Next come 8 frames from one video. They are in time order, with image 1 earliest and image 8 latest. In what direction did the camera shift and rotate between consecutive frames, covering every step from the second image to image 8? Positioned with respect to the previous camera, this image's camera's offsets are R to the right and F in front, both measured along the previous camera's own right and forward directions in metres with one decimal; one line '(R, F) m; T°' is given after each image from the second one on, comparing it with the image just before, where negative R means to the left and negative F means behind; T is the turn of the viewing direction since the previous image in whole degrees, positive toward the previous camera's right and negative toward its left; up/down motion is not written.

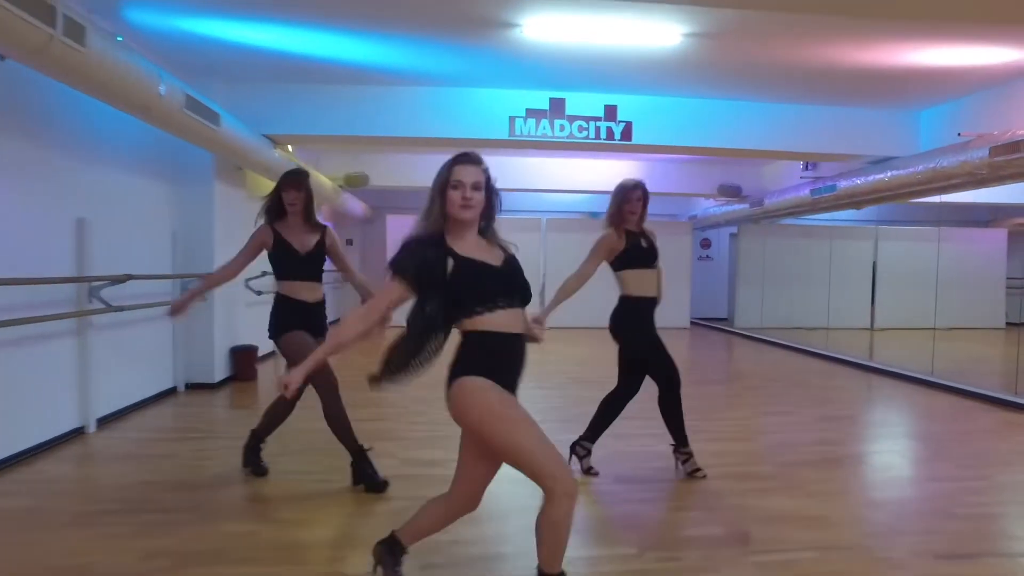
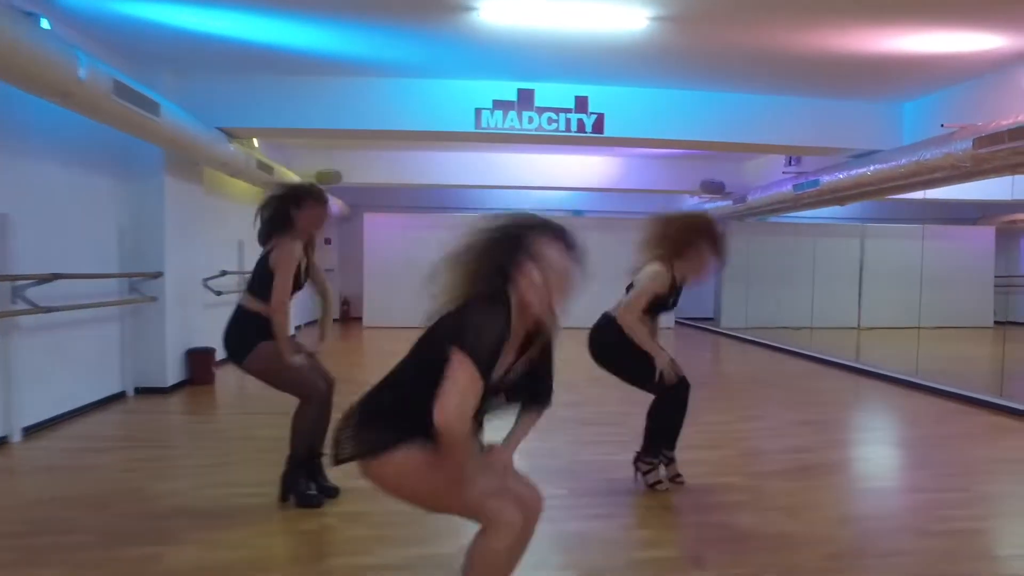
(+0.2, +0.2) m; 0°
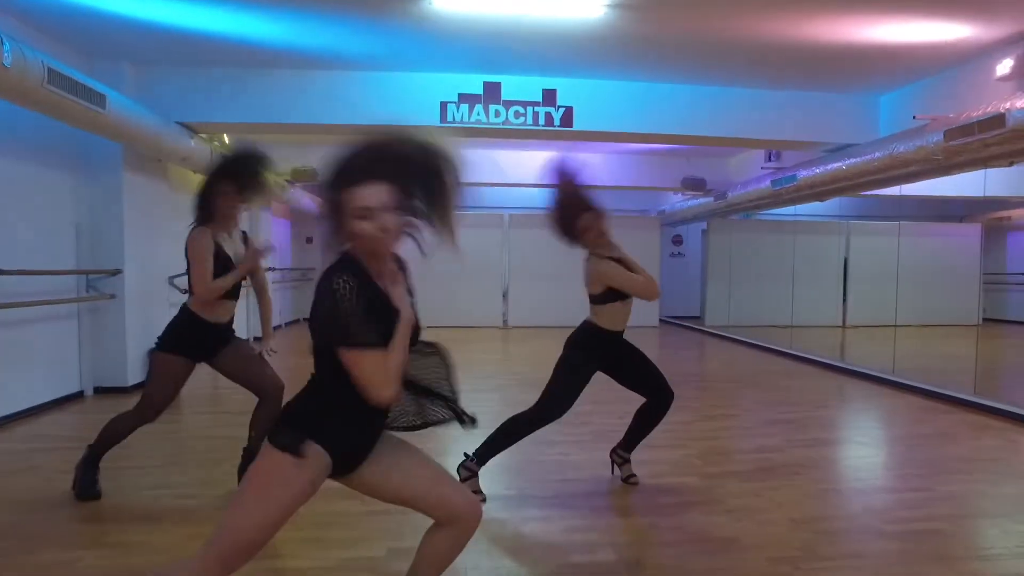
(+0.2, +0.1) m; 0°
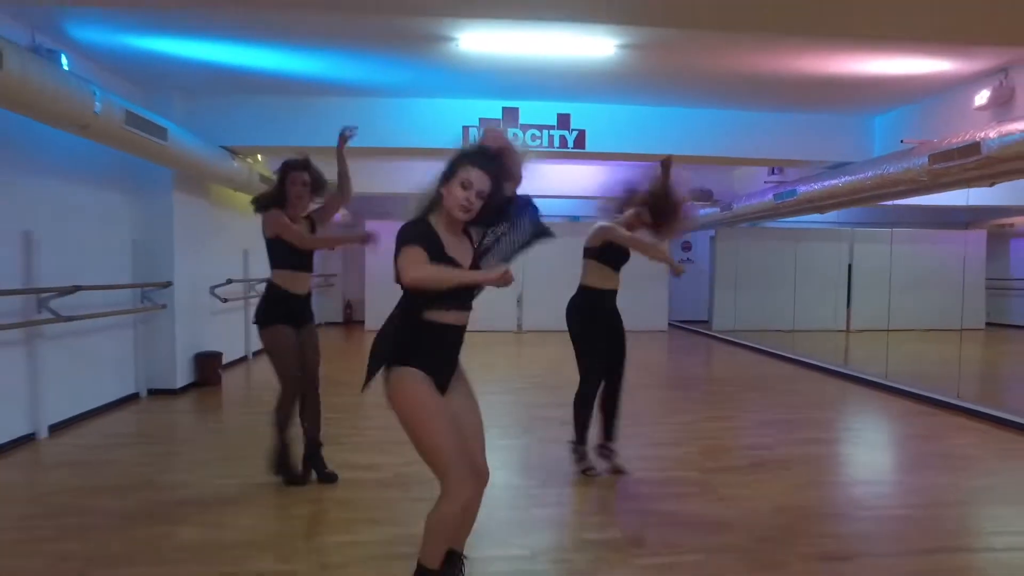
(0.0, -0.4) m; -1°
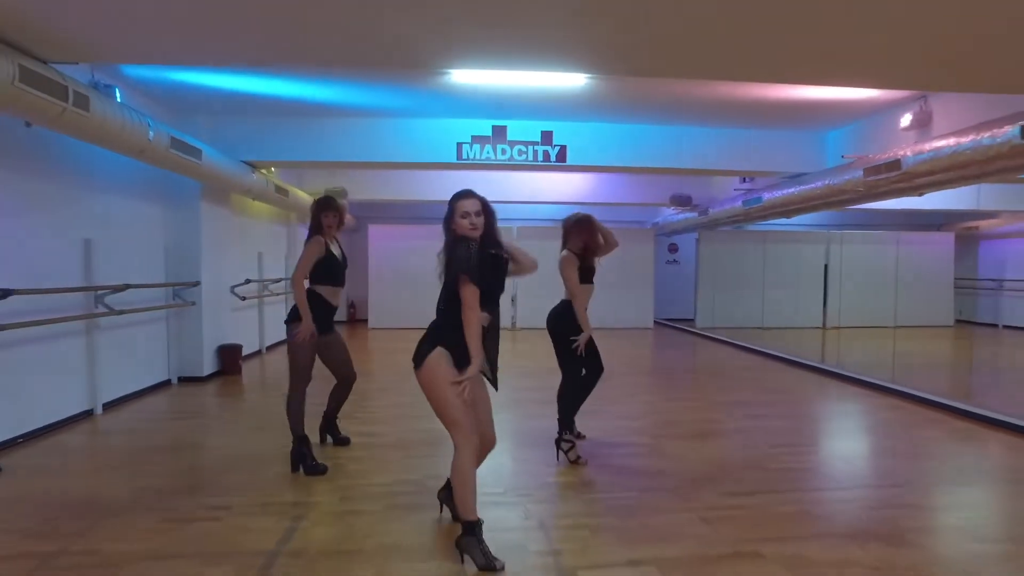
(+0.1, -0.6) m; 0°
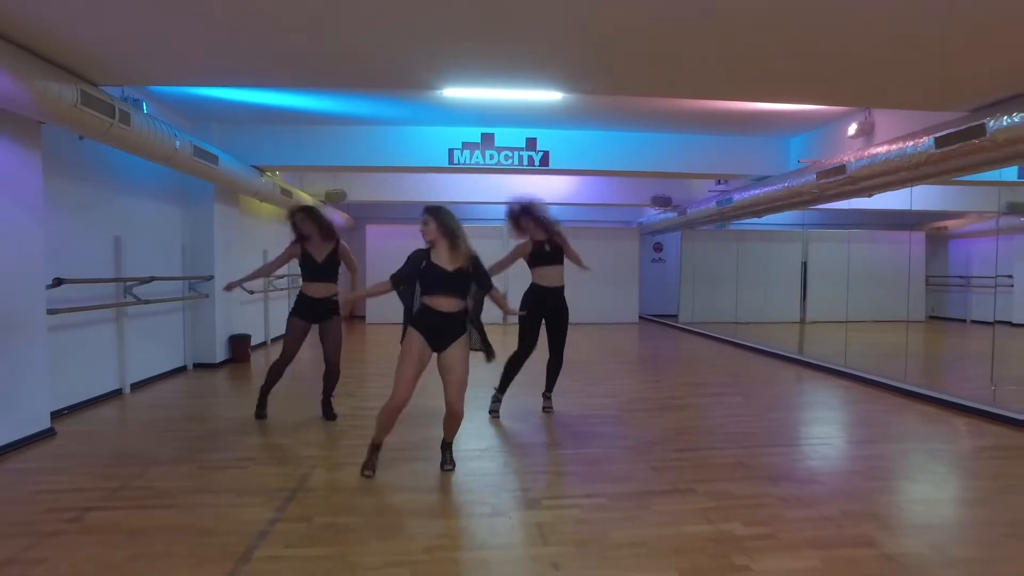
(+0.1, -0.5) m; 0°
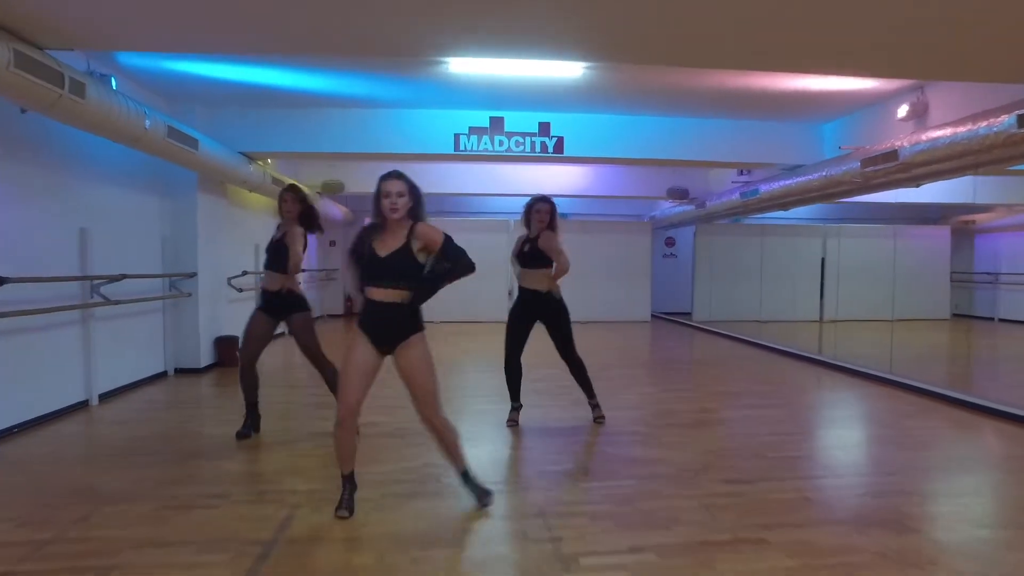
(-0.1, +0.5) m; 0°
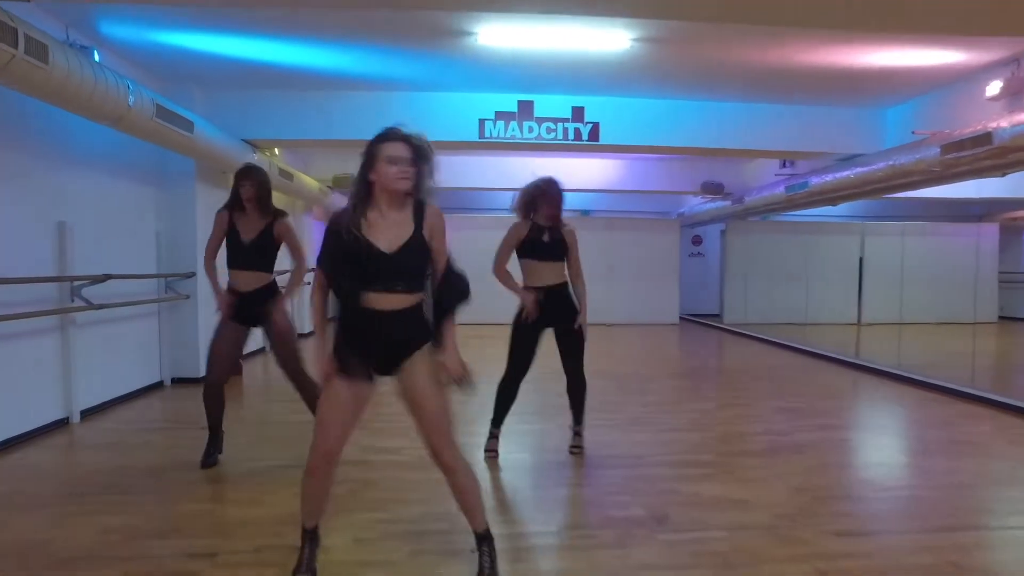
(-0.2, +0.6) m; -1°
